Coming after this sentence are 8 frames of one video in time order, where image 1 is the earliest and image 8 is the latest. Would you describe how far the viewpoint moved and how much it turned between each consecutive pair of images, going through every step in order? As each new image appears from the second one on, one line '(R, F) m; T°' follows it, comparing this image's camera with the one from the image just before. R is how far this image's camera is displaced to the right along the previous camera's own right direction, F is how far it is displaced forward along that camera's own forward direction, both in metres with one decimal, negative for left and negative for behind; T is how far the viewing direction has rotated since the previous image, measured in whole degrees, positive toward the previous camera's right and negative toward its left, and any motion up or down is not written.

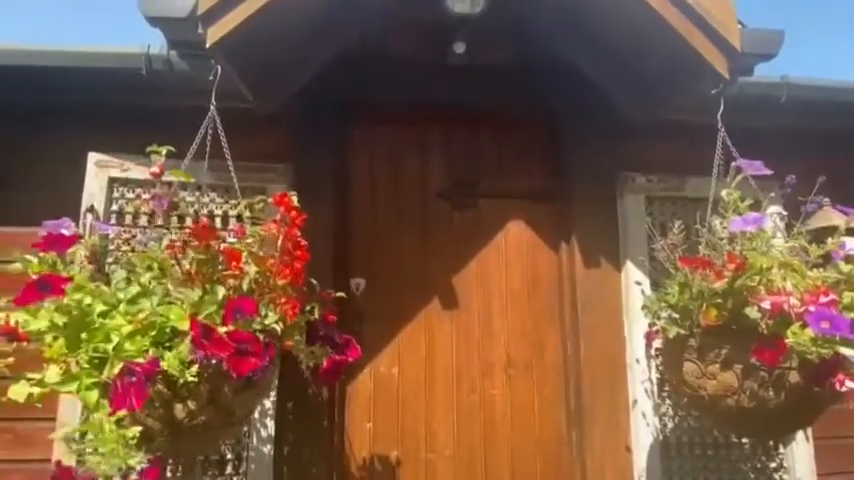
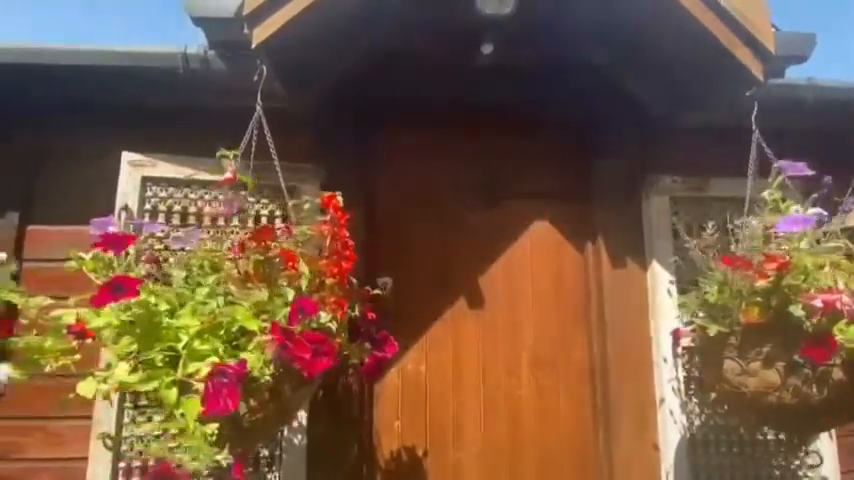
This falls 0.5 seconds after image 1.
(-0.2, 0.0) m; 0°
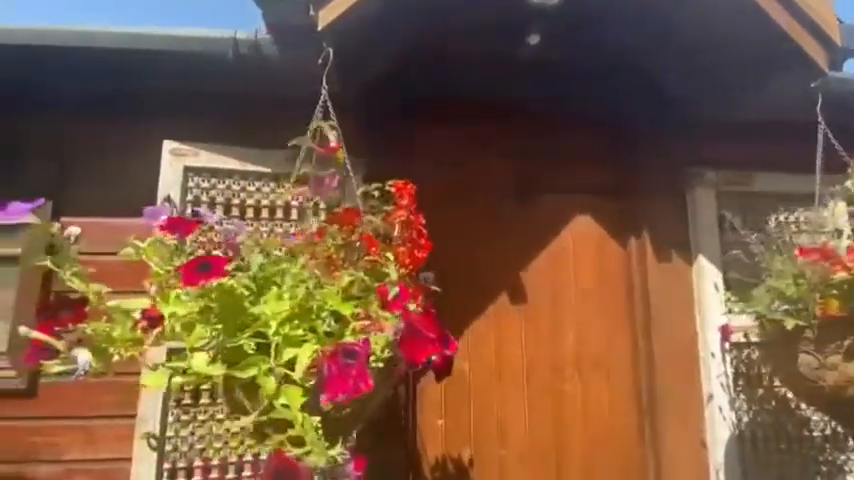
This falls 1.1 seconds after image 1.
(-0.3, +0.1) m; +1°
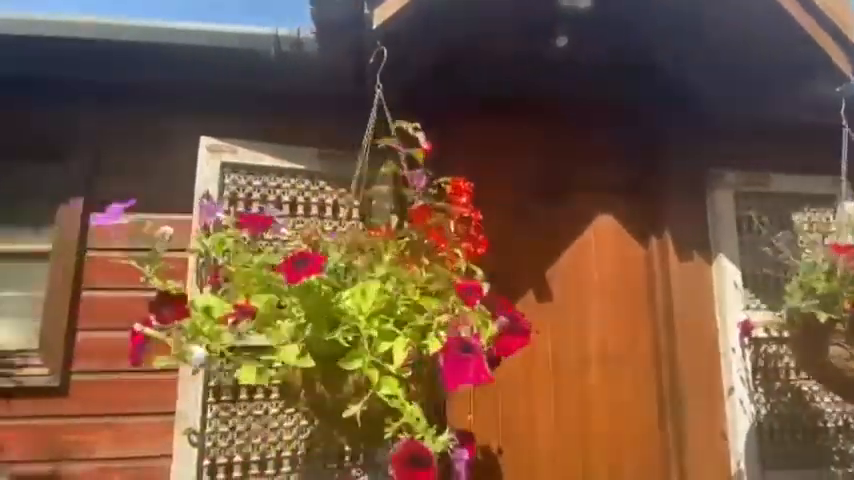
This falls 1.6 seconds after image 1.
(-0.2, 0.0) m; +2°
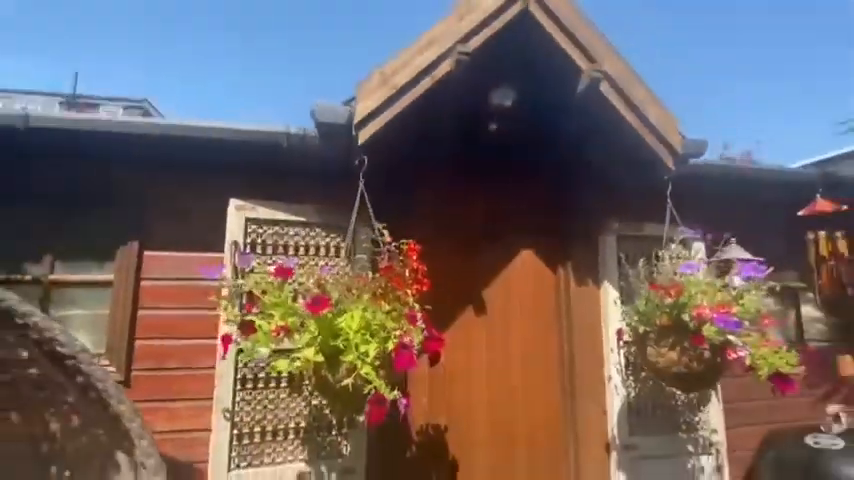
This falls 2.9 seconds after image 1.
(+0.1, -0.9) m; +4°
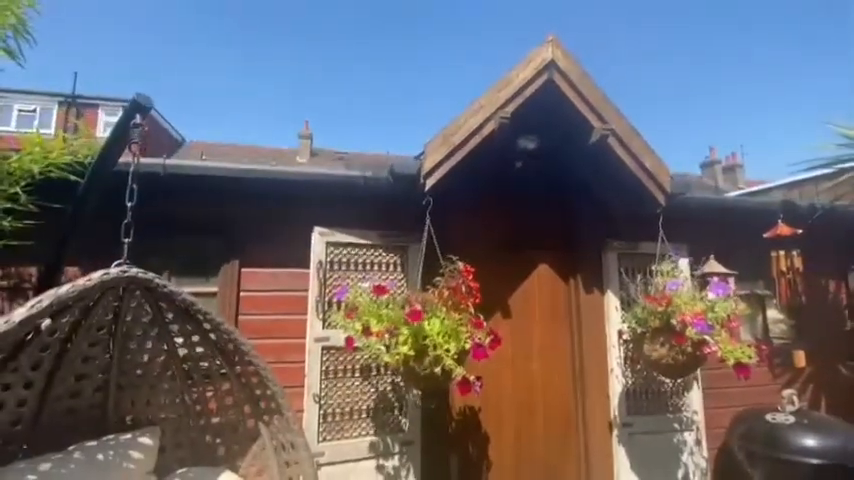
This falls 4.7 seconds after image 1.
(-0.5, -0.7) m; +1°
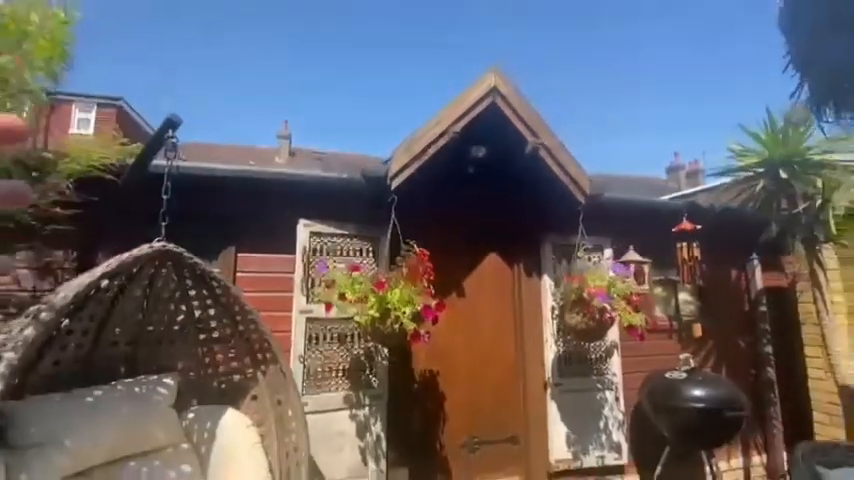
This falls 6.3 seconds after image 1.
(+0.1, -0.8) m; +3°
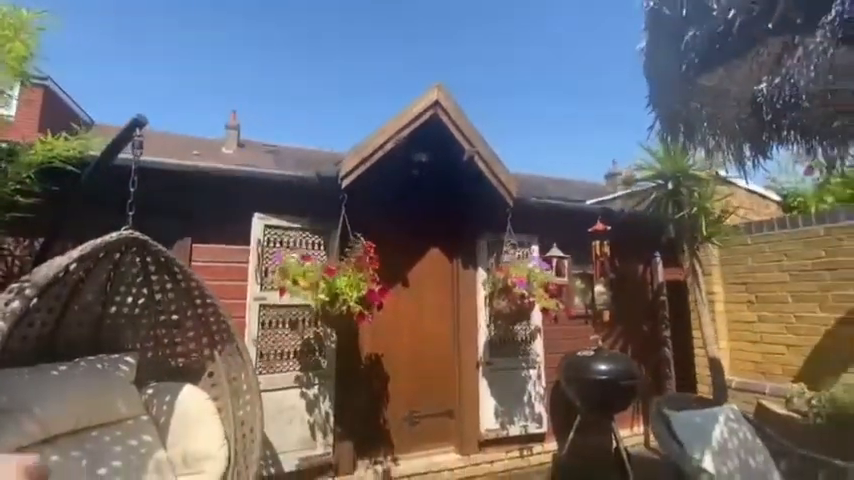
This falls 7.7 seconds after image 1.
(+0.1, -0.5) m; +7°
